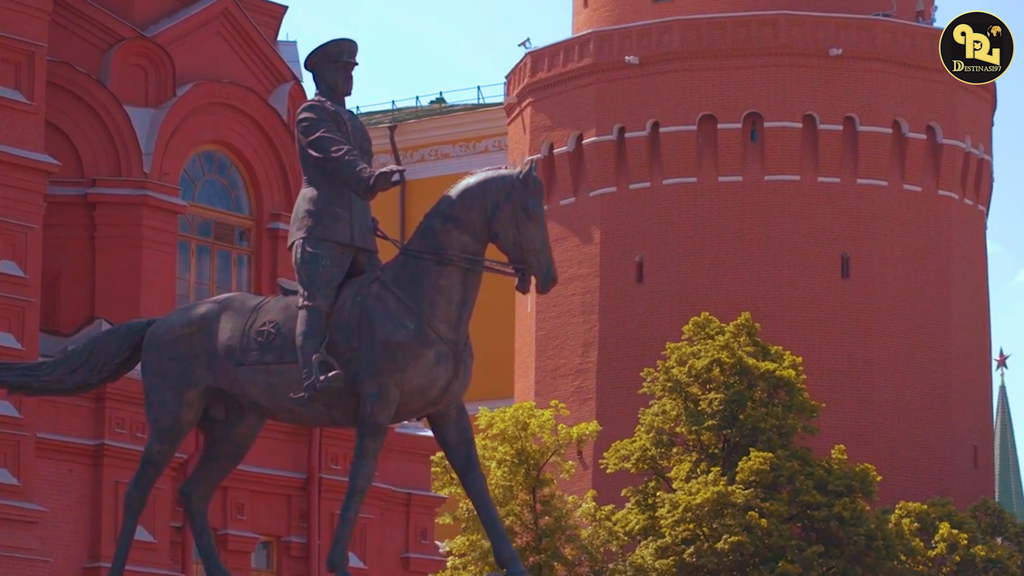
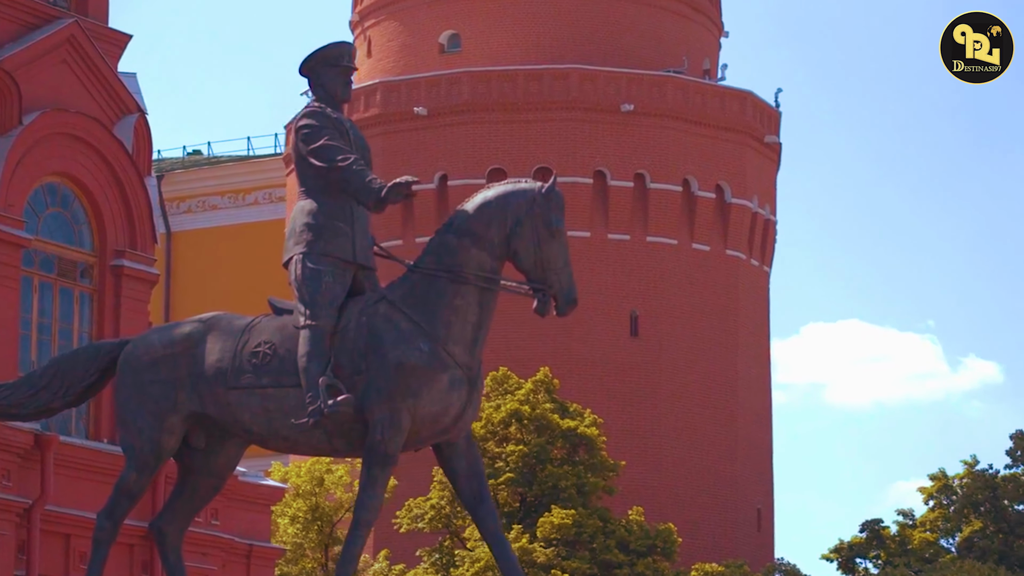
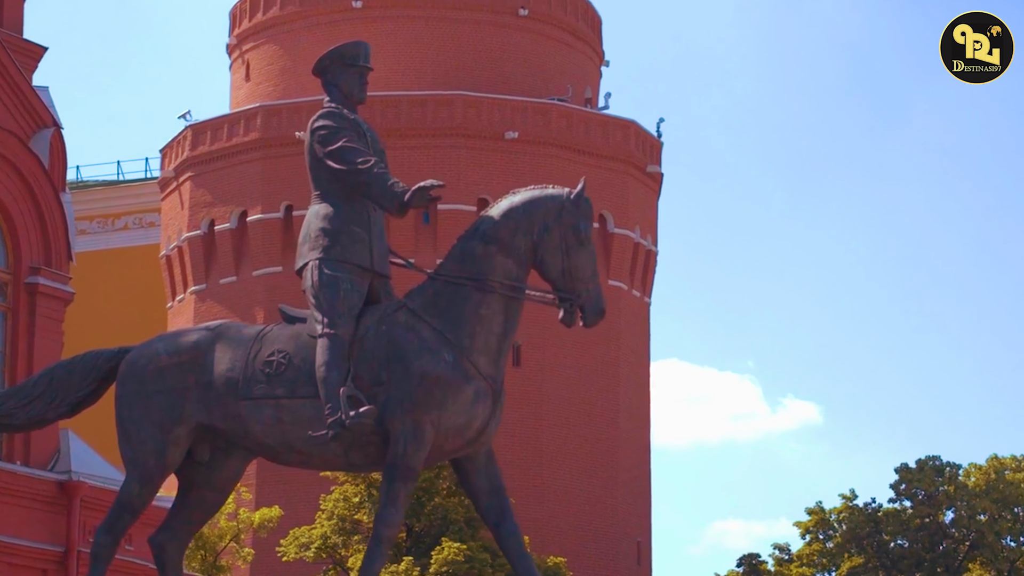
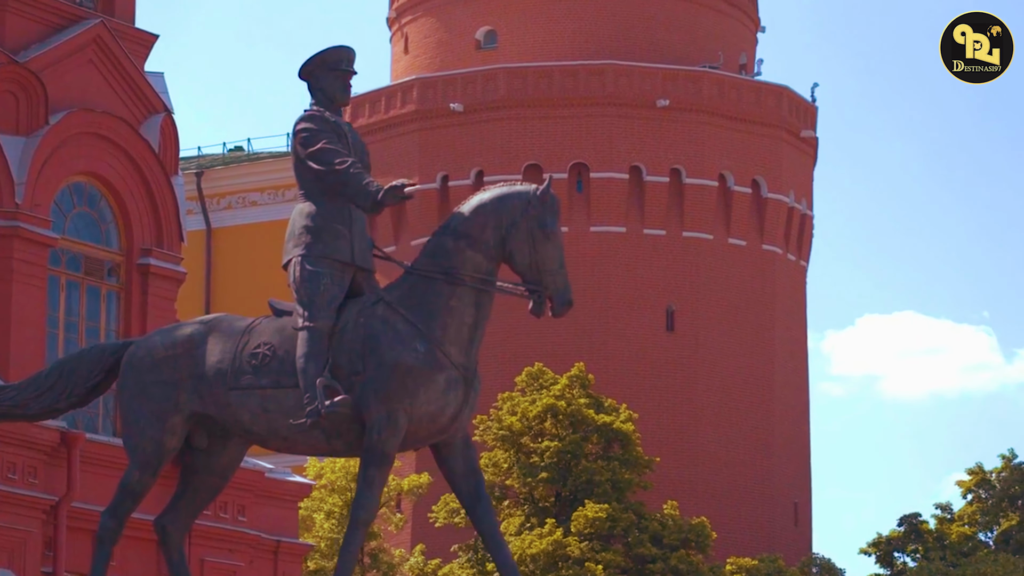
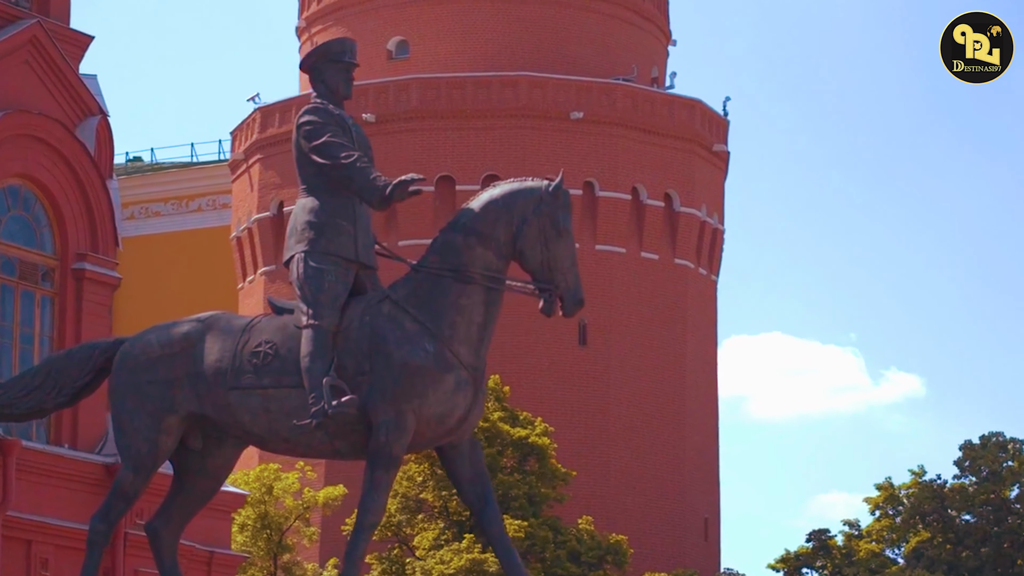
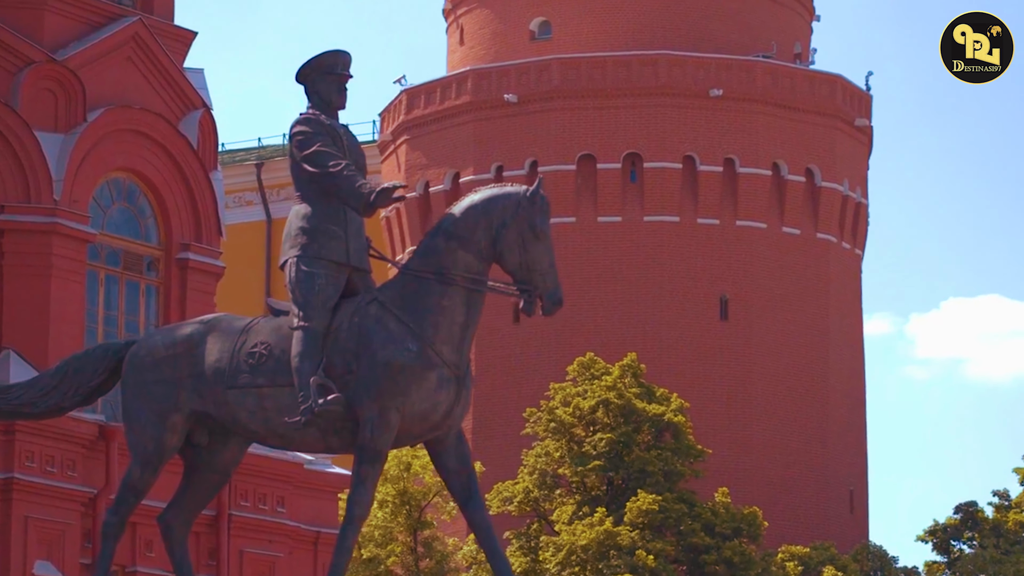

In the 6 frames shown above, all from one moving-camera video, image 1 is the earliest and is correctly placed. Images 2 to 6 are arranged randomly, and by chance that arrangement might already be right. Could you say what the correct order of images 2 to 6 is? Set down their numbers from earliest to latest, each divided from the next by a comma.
6, 4, 2, 5, 3
